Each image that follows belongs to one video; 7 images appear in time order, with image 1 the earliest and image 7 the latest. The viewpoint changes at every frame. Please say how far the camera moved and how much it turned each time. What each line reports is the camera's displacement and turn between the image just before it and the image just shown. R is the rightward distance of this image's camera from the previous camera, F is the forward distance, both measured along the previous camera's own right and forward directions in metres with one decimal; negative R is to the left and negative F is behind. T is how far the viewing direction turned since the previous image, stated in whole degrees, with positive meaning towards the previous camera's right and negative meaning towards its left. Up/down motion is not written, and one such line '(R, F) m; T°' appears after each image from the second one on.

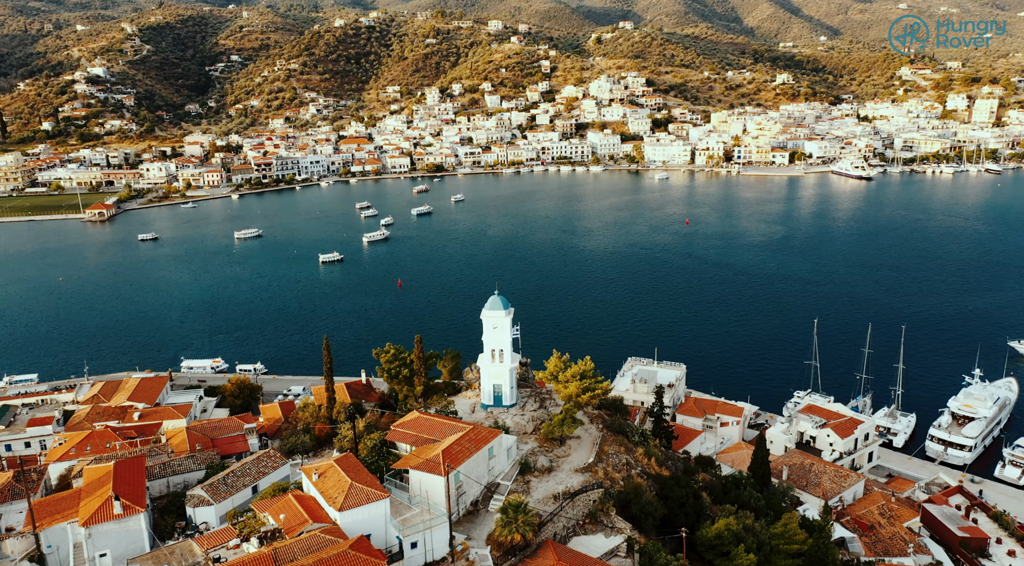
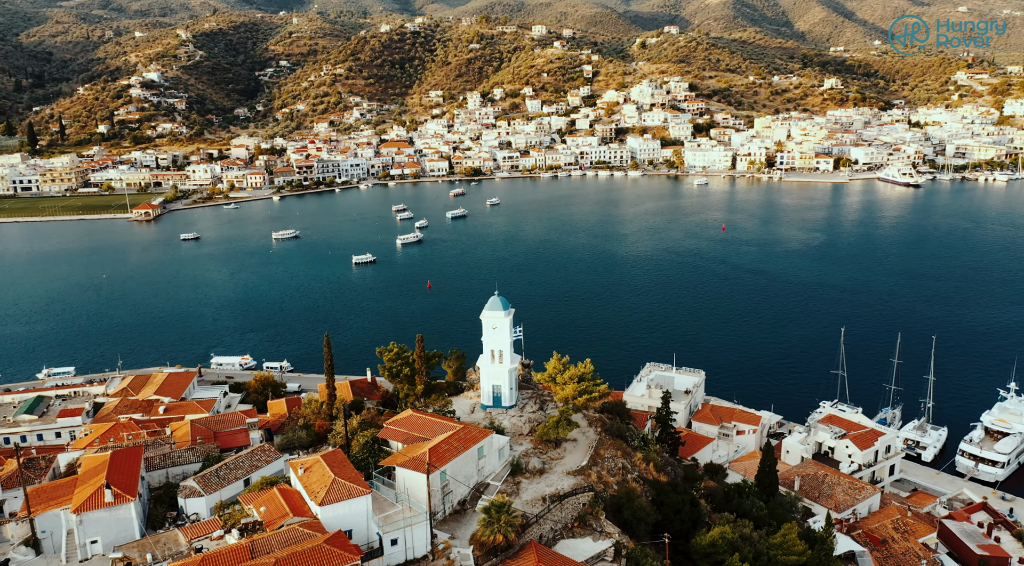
(+0.9, +0.1) m; -3°
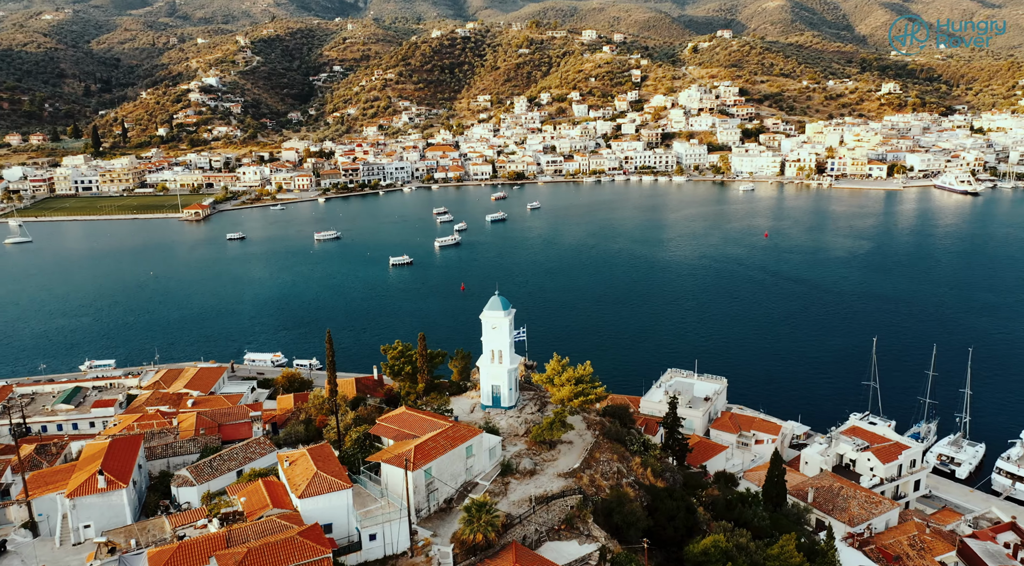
(+1.0, +0.1) m; -3°
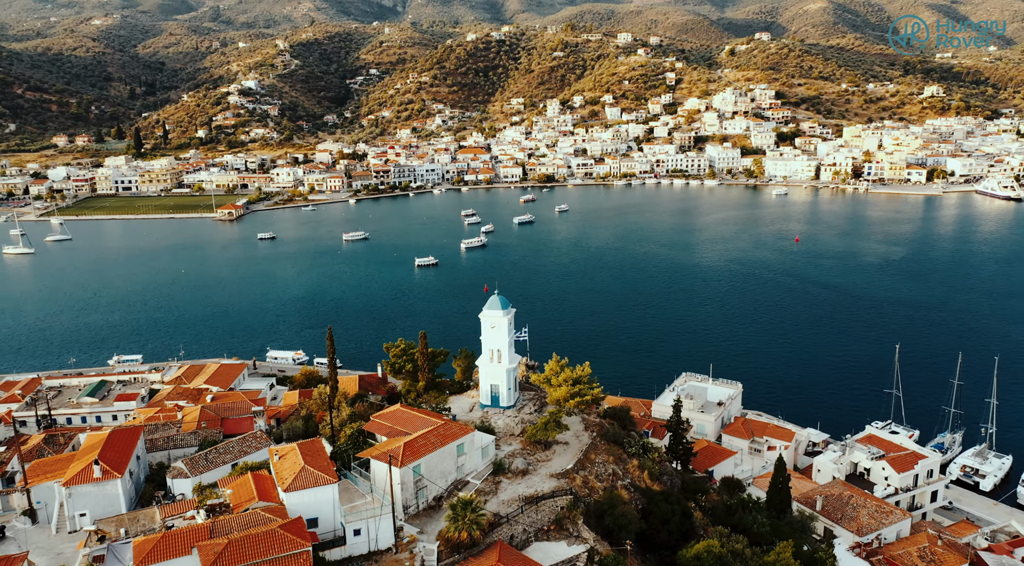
(+0.7, +0.1) m; -2°
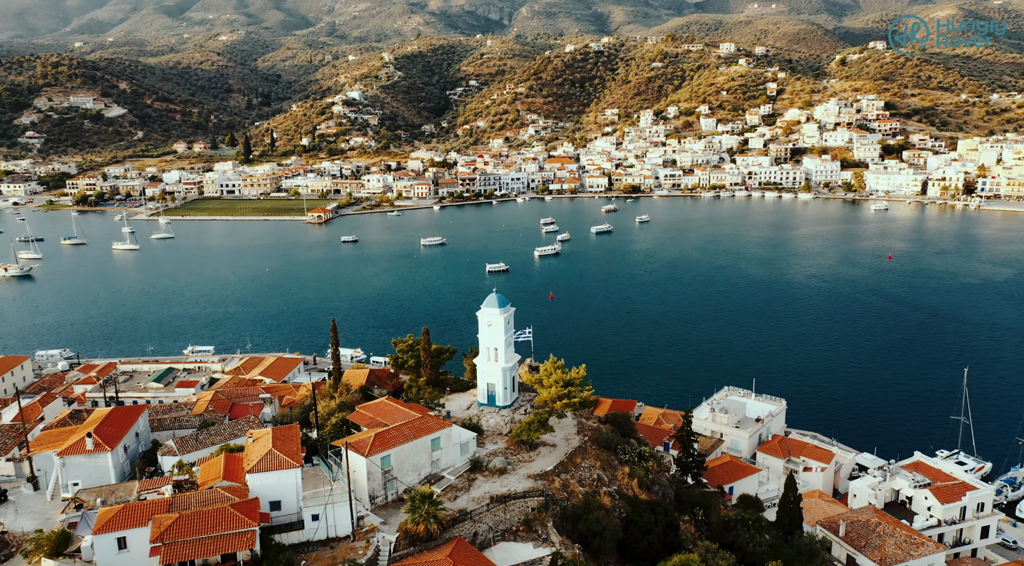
(+2.1, +0.3) m; -7°
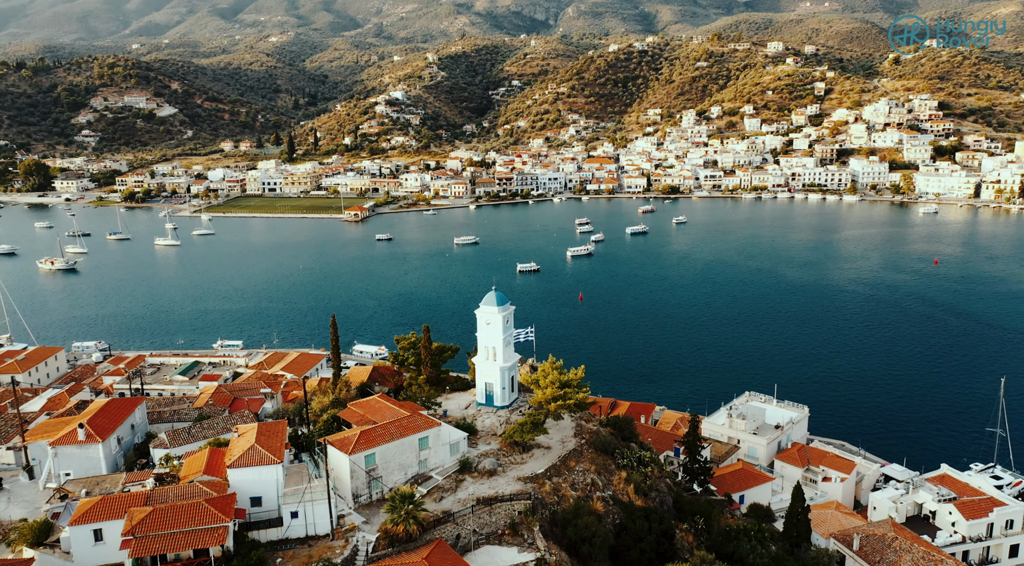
(+0.9, +0.4) m; -3°
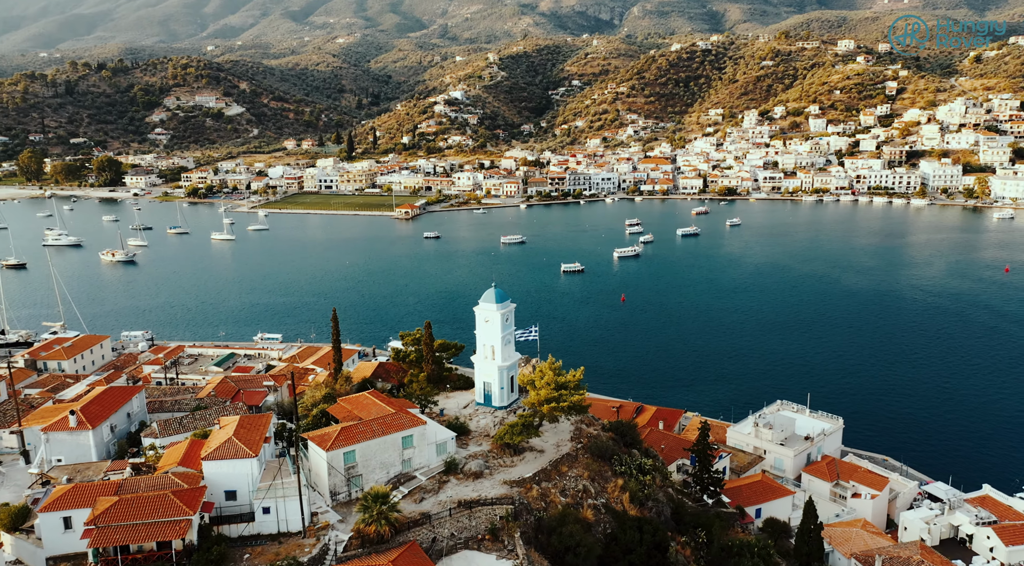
(+1.2, +0.6) m; -4°
